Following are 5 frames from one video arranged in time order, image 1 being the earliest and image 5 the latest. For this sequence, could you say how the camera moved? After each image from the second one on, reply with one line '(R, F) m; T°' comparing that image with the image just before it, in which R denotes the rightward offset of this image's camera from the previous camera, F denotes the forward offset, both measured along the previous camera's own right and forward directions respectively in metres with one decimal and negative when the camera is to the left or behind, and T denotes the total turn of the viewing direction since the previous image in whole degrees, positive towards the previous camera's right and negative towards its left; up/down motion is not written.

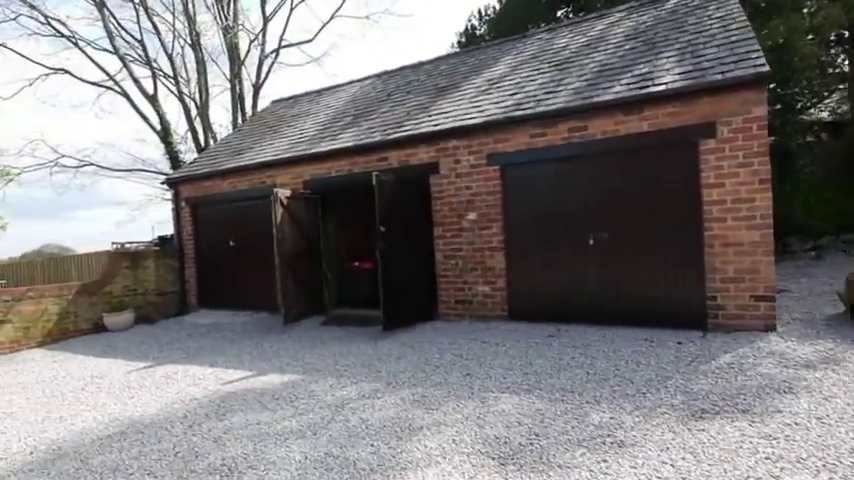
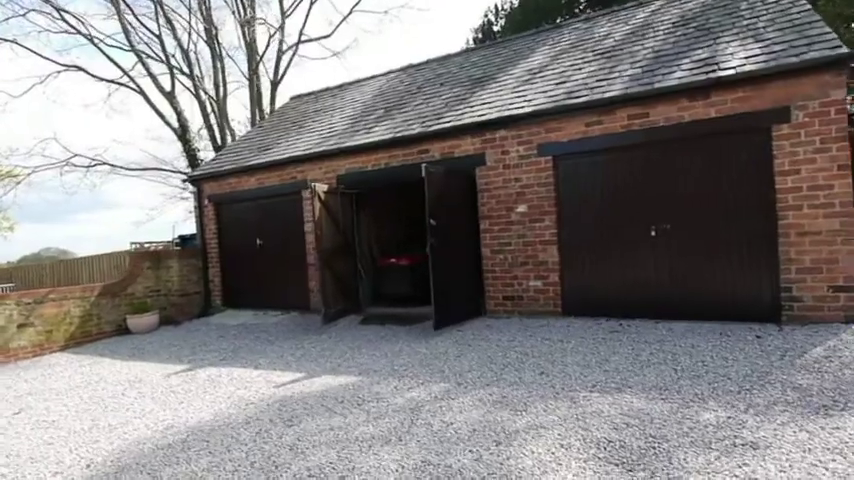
(-0.9, +0.3) m; 0°
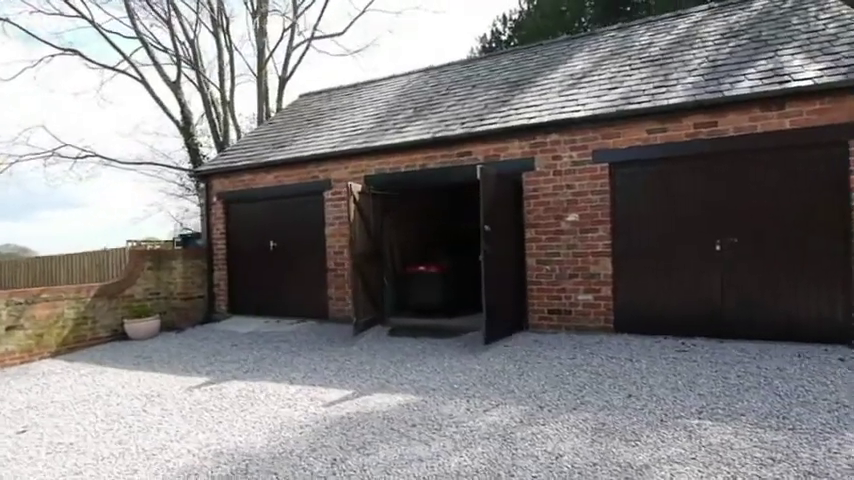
(-1.2, +0.6) m; +3°
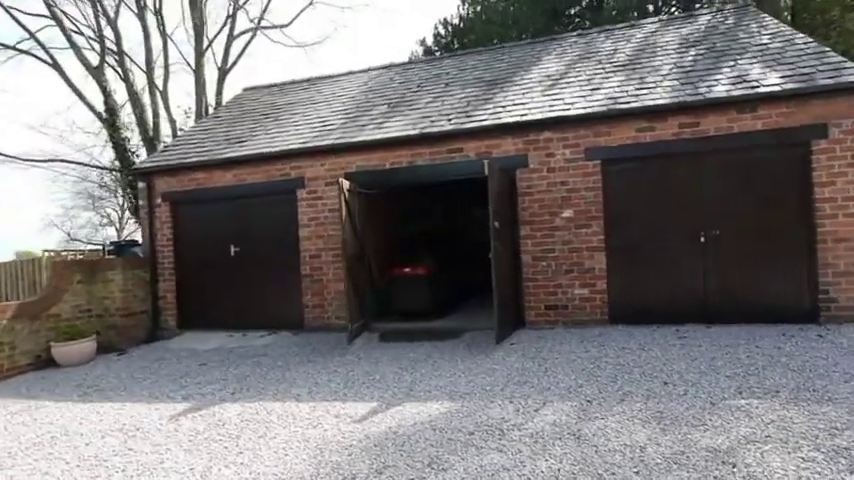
(-1.3, +0.4) m; +10°
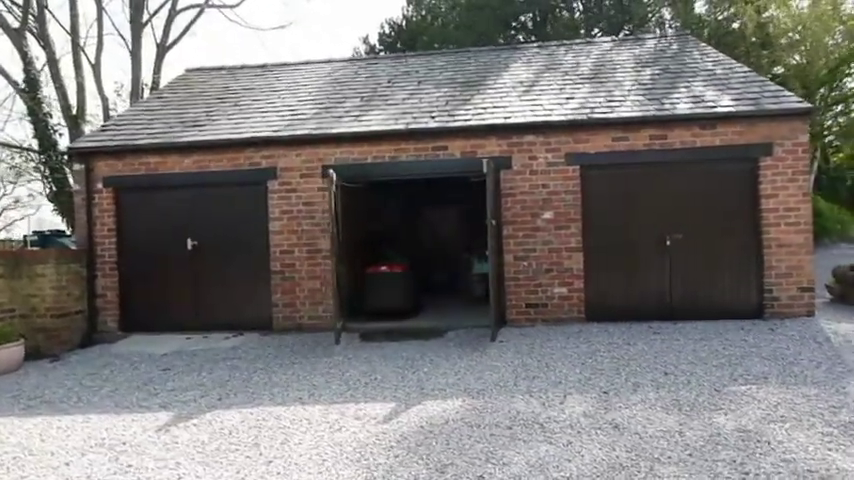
(-1.1, +0.2) m; +10°
